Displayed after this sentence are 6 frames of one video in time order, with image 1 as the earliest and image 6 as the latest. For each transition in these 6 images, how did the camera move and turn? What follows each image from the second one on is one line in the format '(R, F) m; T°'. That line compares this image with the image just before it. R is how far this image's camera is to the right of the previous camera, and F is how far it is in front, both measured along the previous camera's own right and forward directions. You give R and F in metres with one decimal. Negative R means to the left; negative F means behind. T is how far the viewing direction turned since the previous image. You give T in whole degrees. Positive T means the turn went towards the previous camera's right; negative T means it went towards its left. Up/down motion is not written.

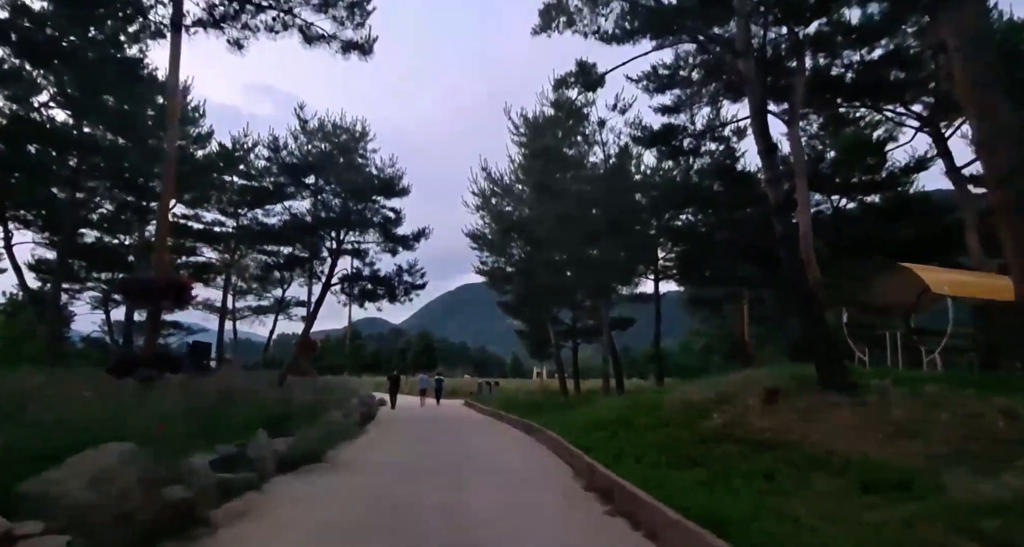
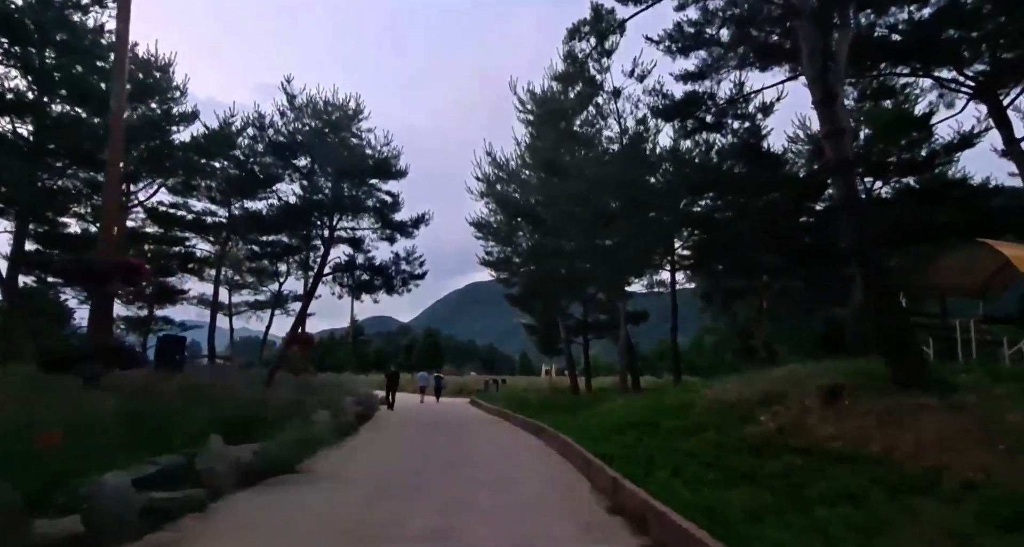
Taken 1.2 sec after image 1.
(0.0, +1.7) m; -1°
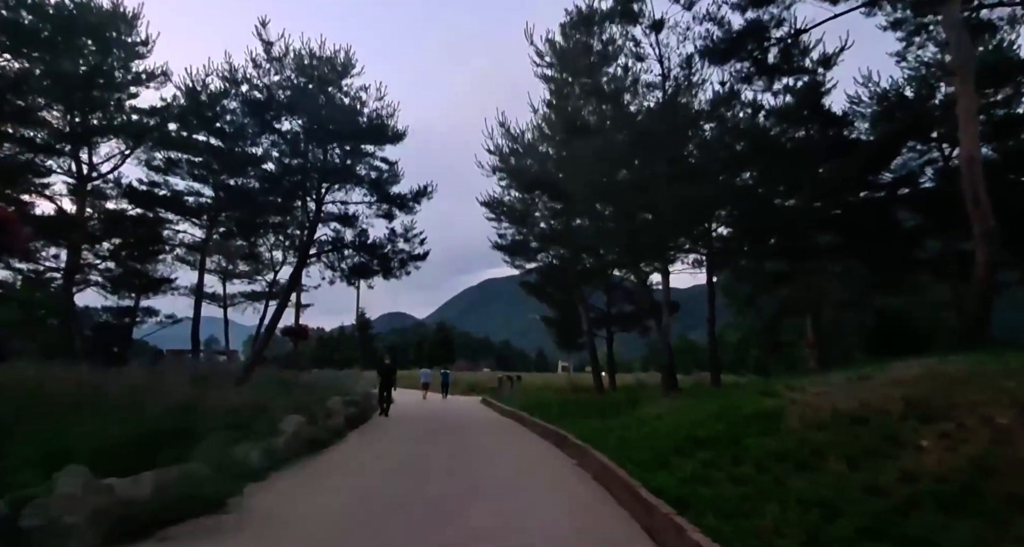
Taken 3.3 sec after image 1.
(0.0, +3.0) m; -1°
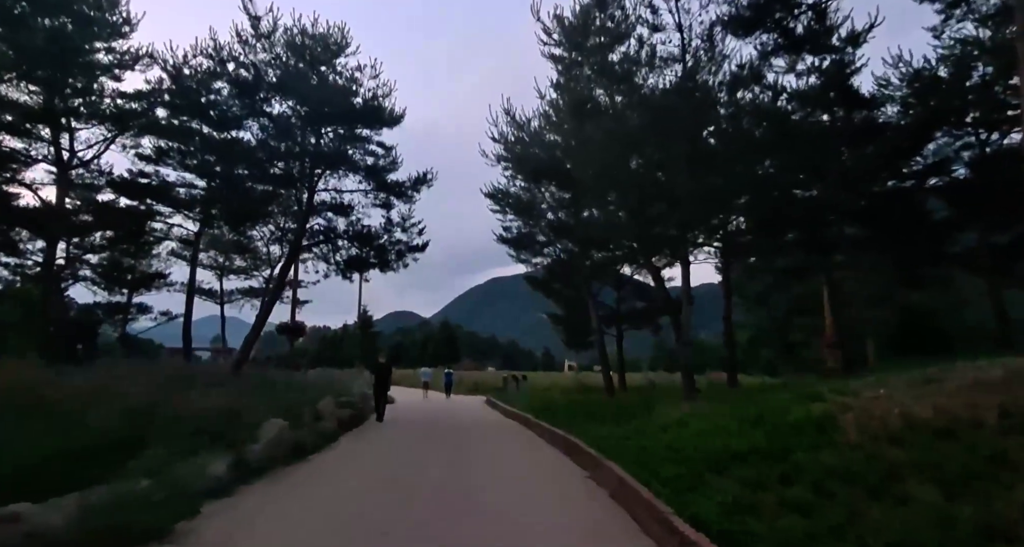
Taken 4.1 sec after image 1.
(0.0, +1.2) m; -1°
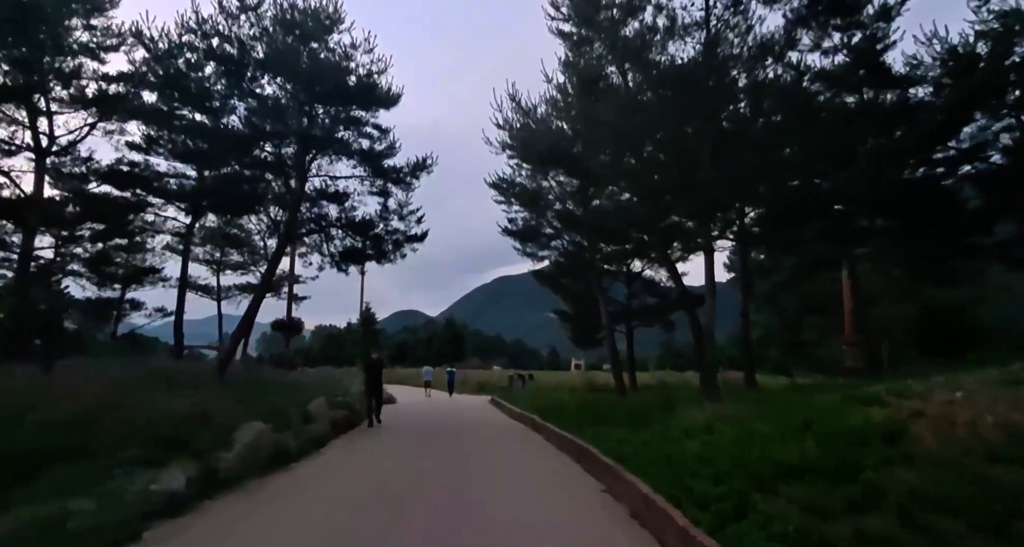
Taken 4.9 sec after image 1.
(0.0, +1.1) m; -1°
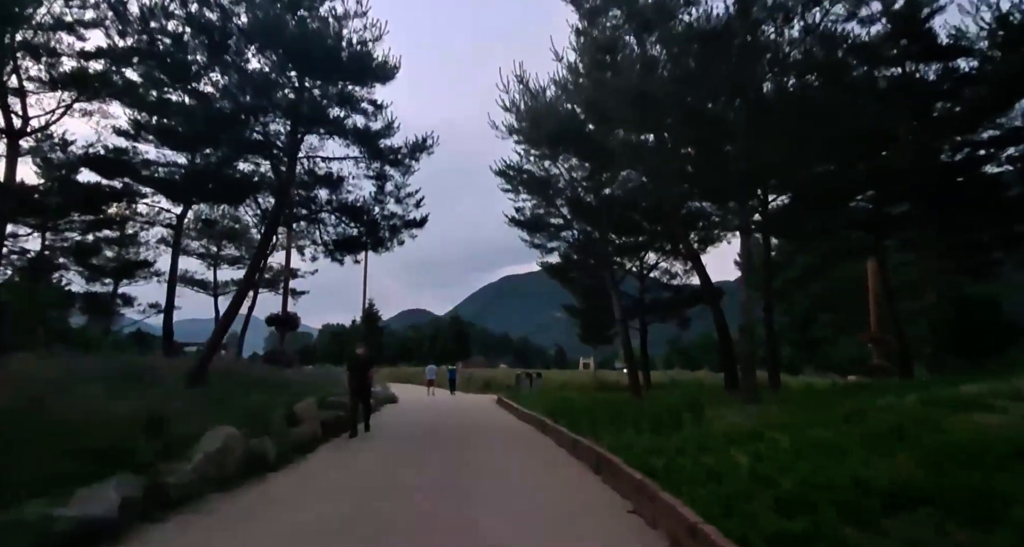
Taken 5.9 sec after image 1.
(0.0, +1.3) m; -1°
